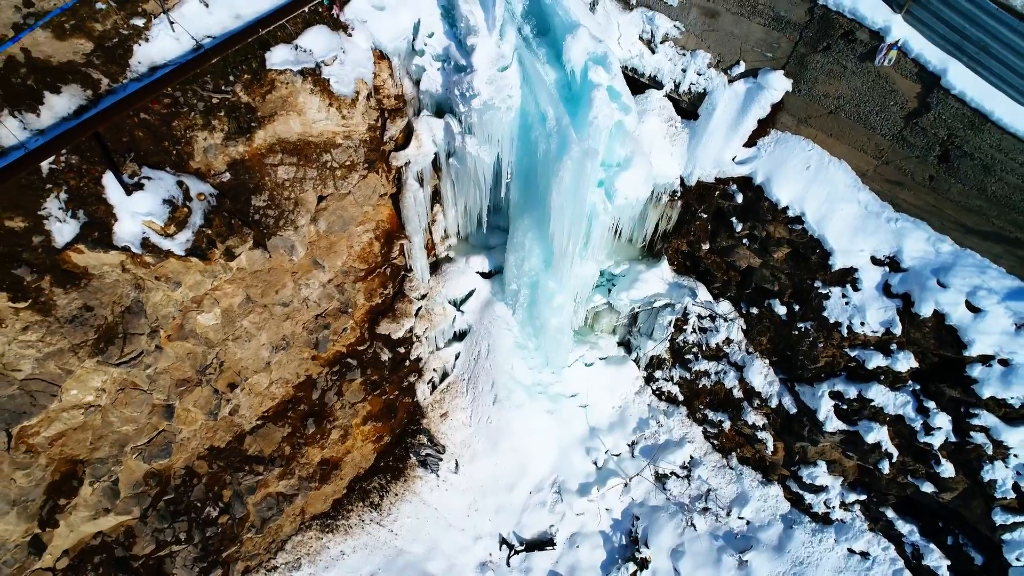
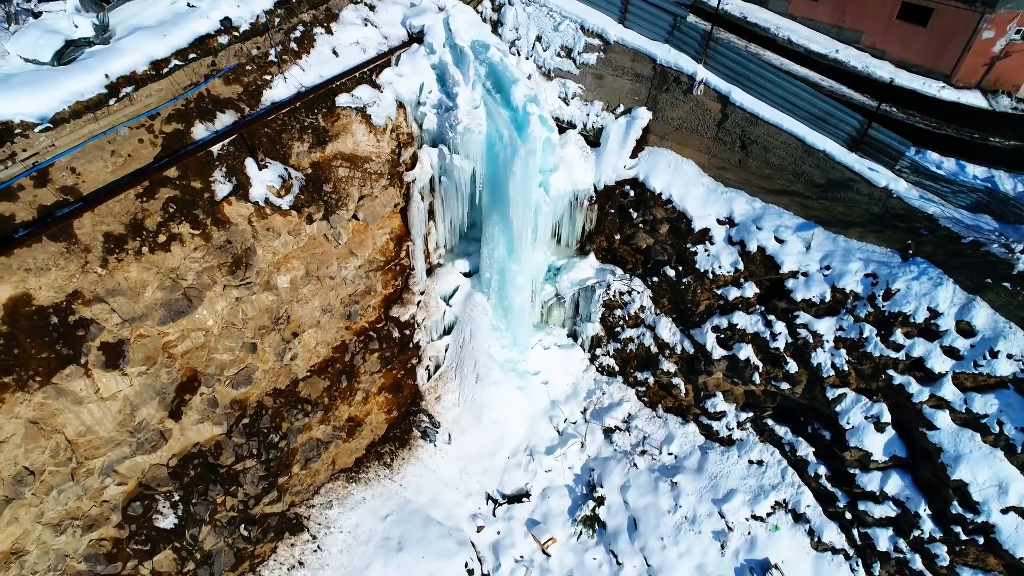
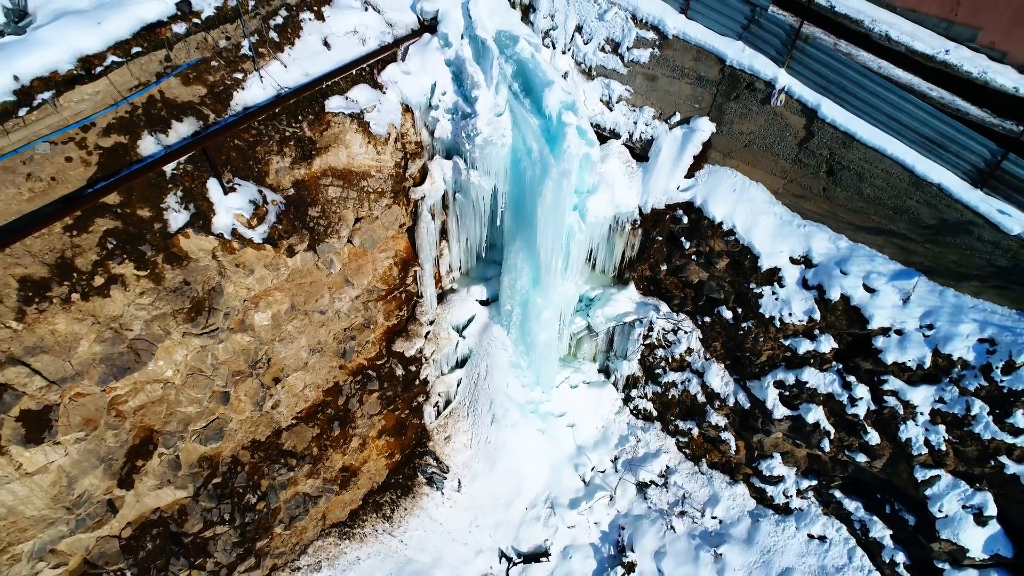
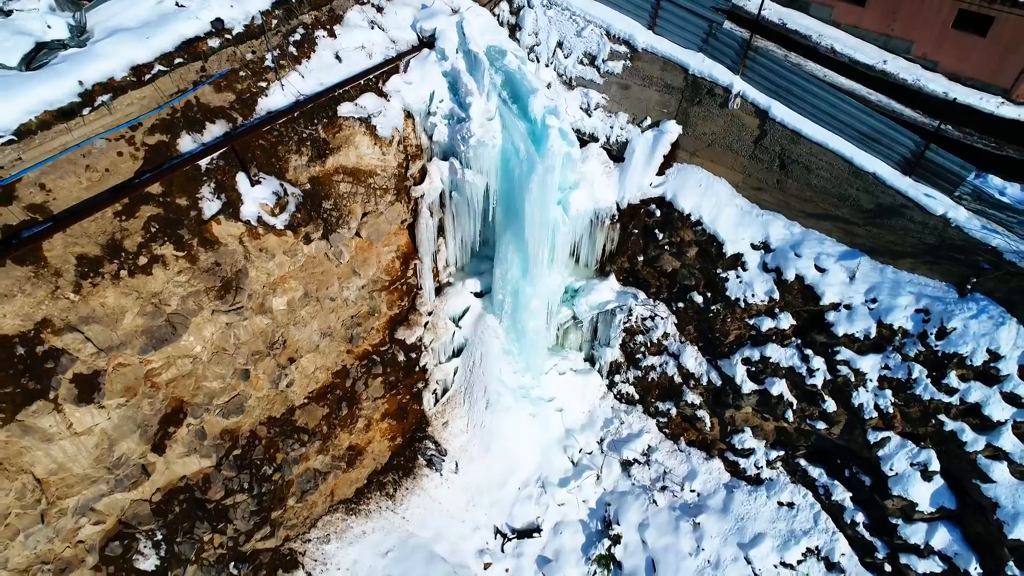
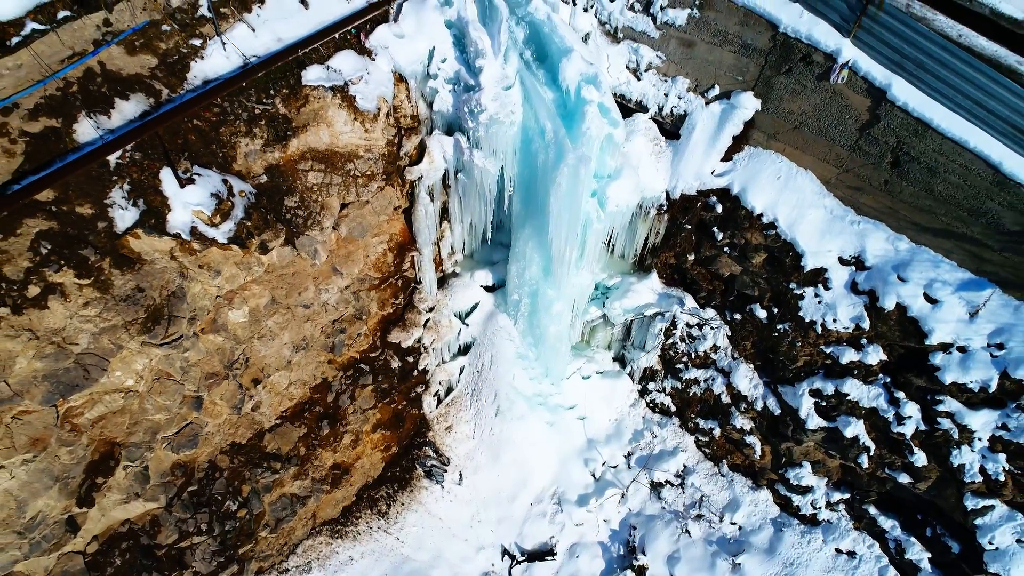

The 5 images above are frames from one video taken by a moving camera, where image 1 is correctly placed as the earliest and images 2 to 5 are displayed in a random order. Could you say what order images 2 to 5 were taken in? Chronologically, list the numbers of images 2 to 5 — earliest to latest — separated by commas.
5, 3, 4, 2
